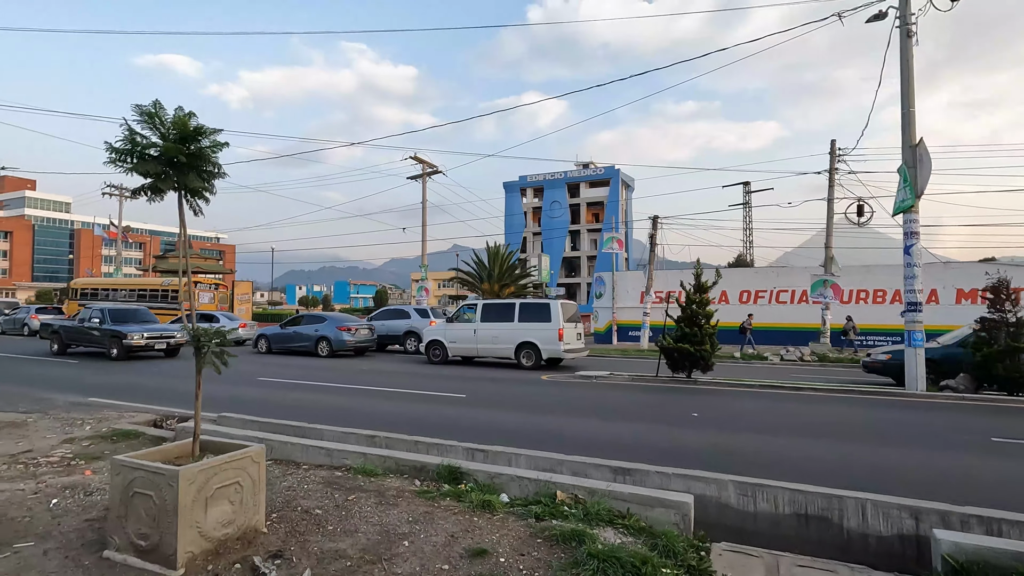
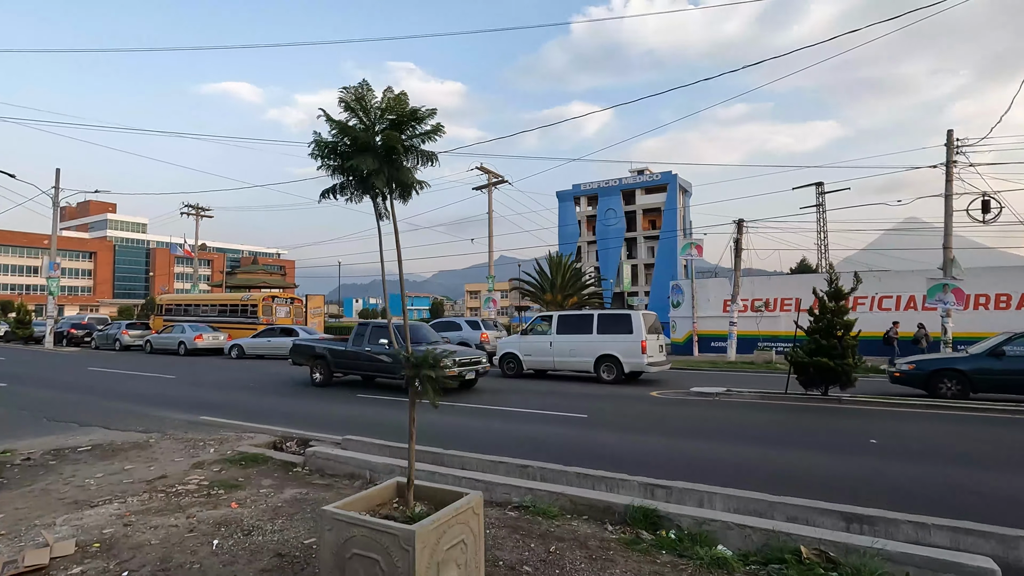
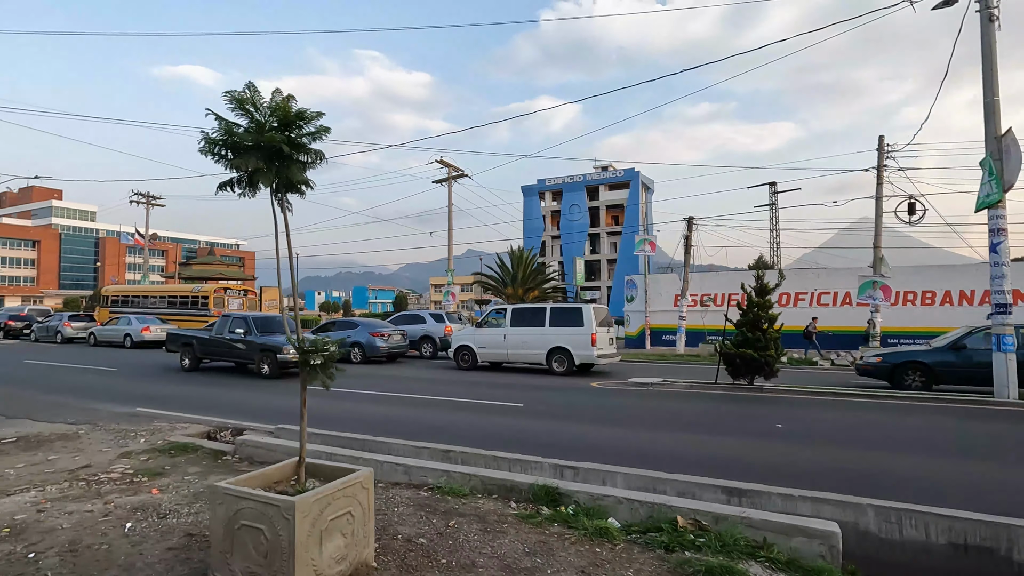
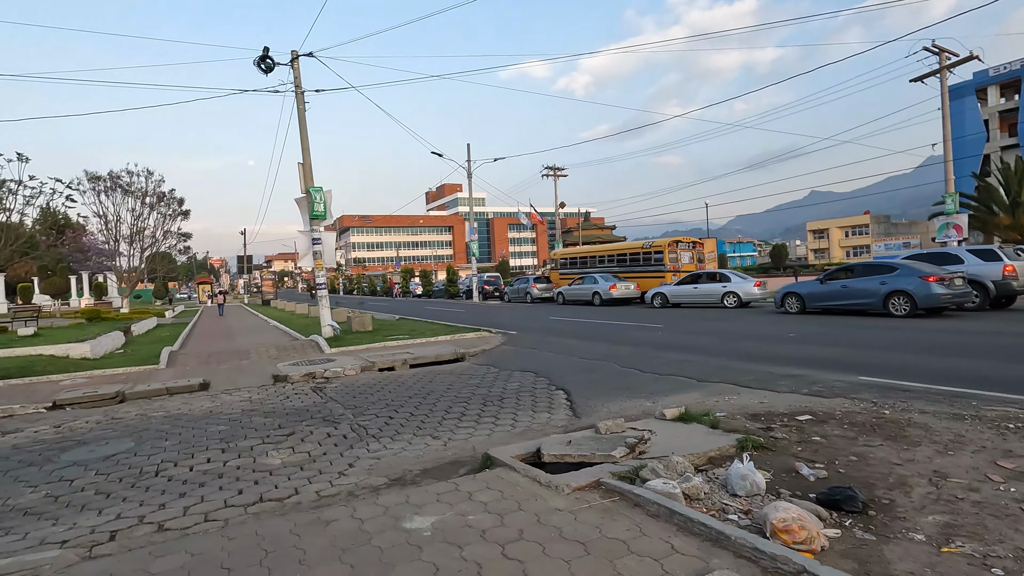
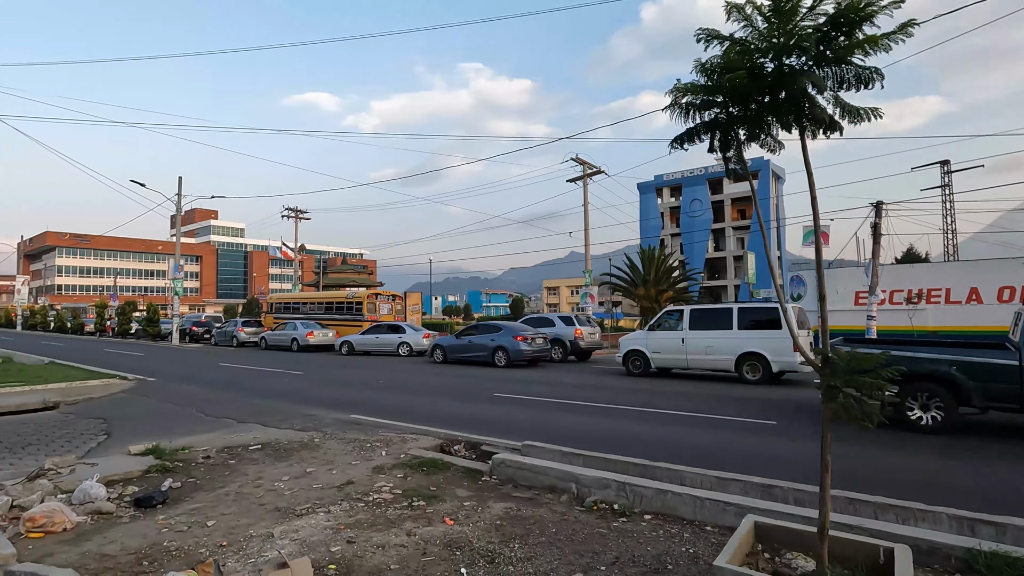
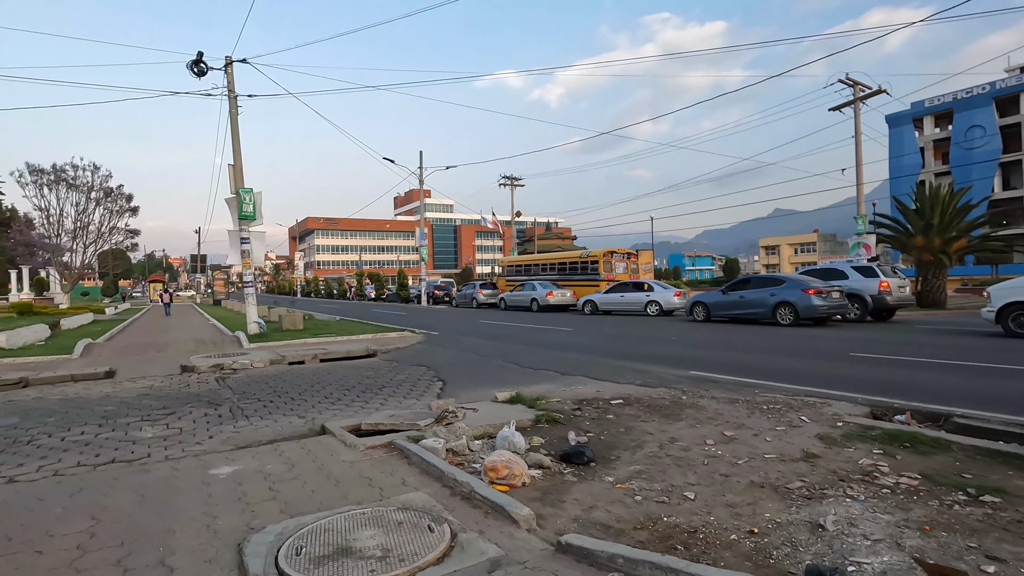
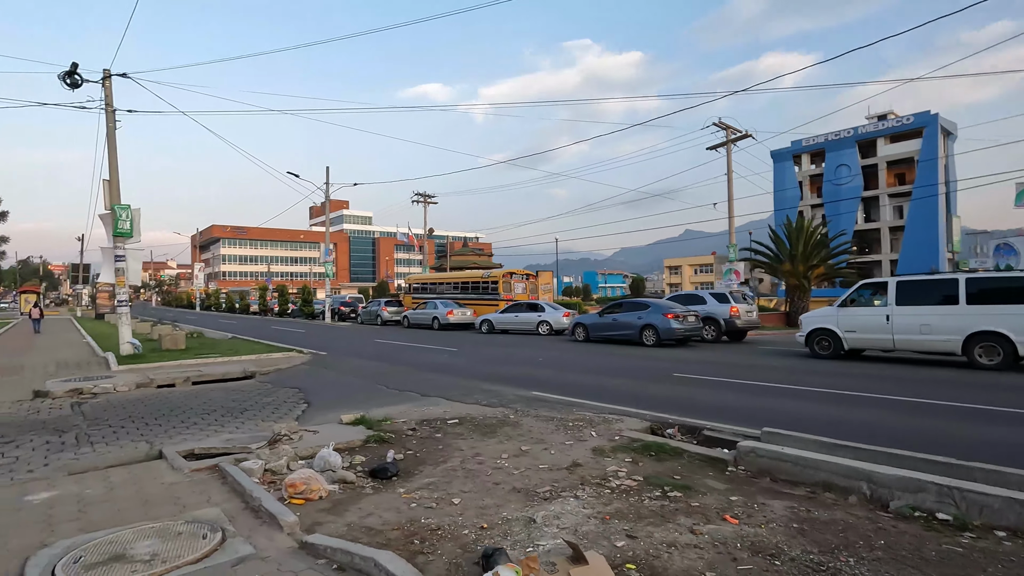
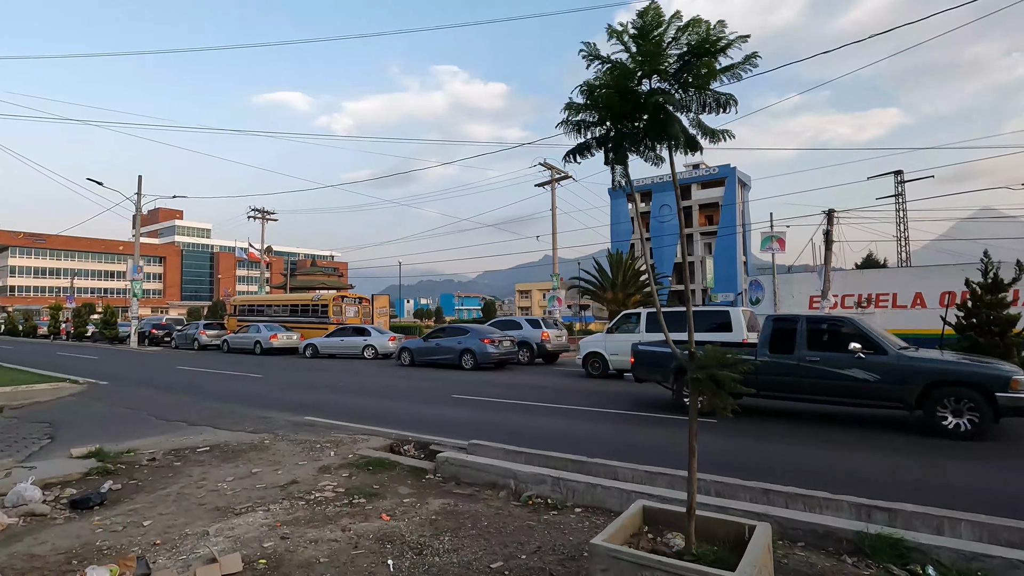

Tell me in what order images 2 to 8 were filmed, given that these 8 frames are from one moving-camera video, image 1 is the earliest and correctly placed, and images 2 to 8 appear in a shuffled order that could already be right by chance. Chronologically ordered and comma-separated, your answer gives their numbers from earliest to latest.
3, 2, 8, 5, 7, 6, 4
